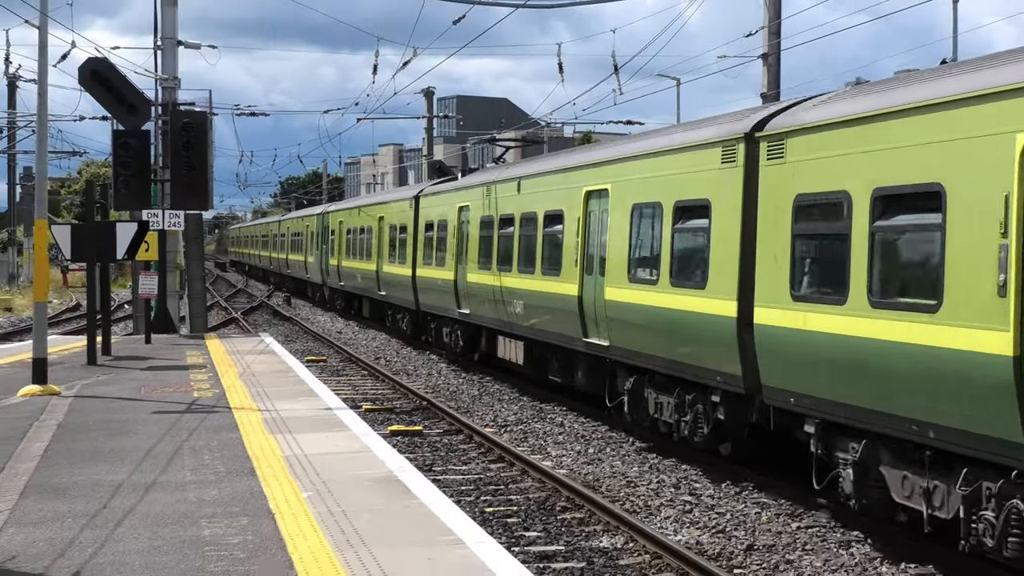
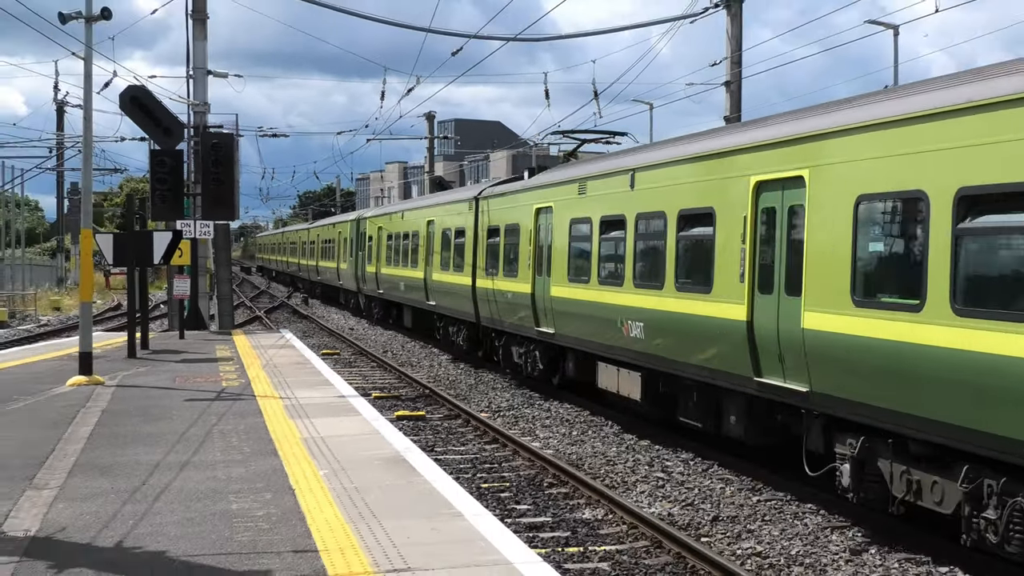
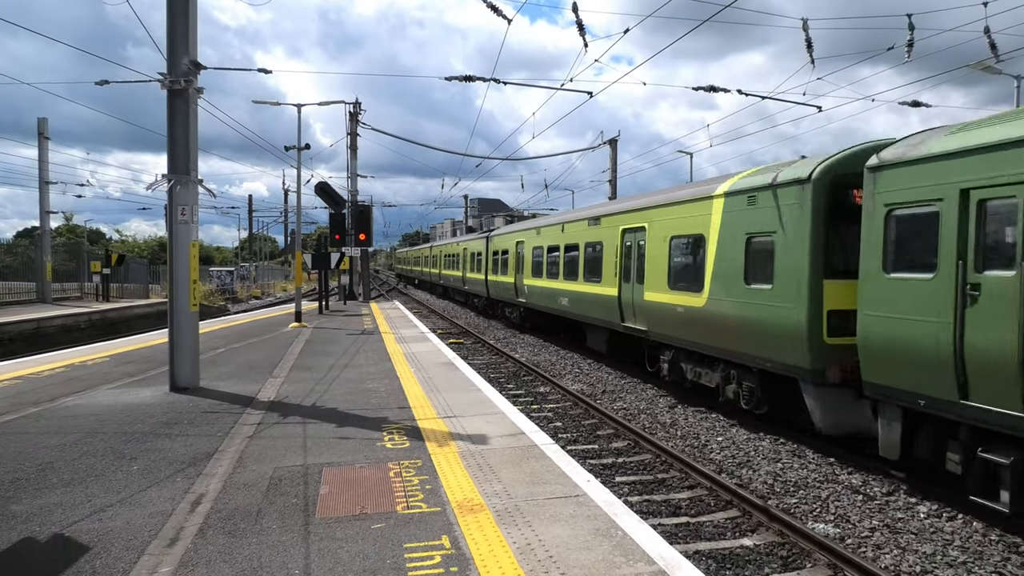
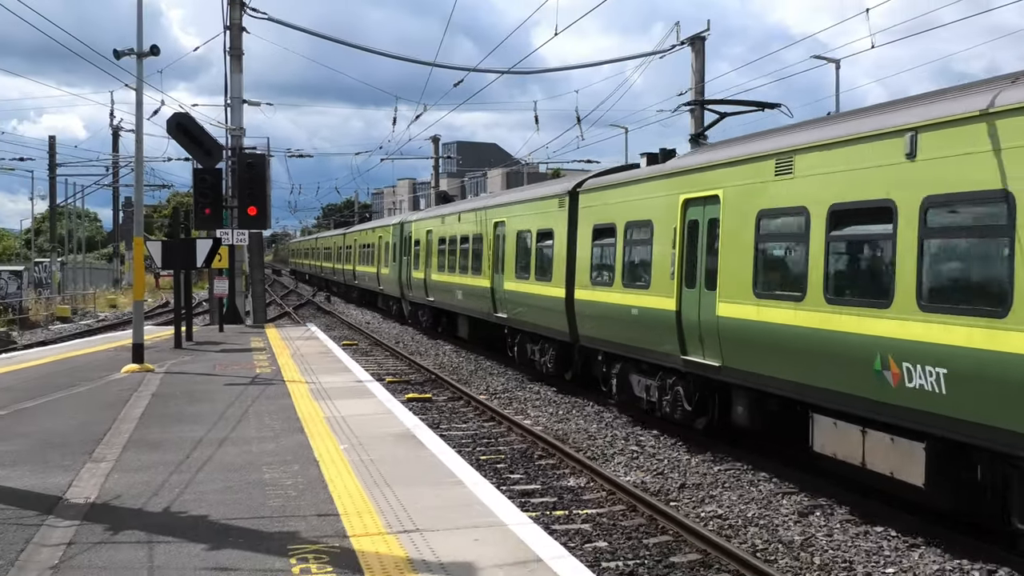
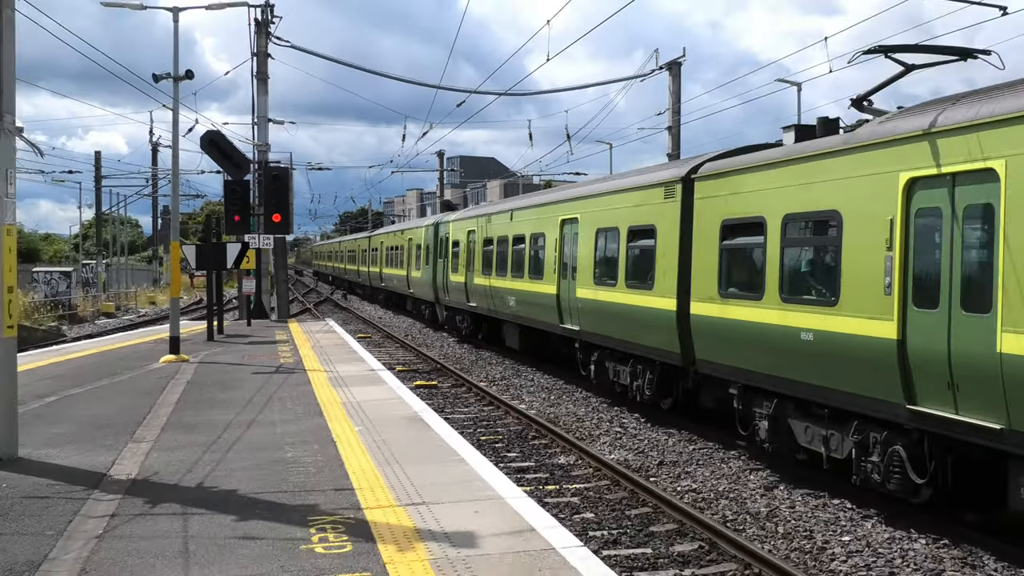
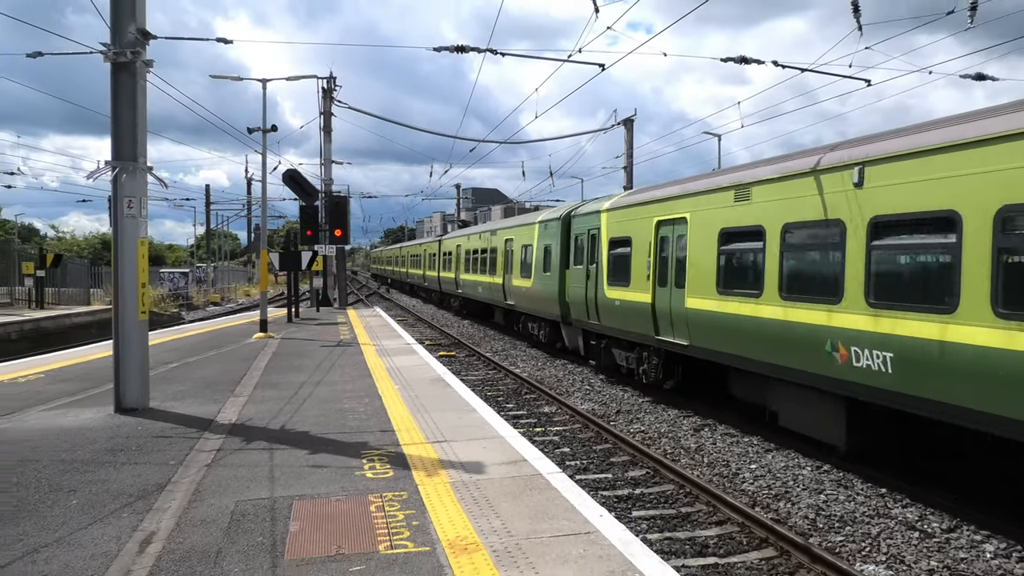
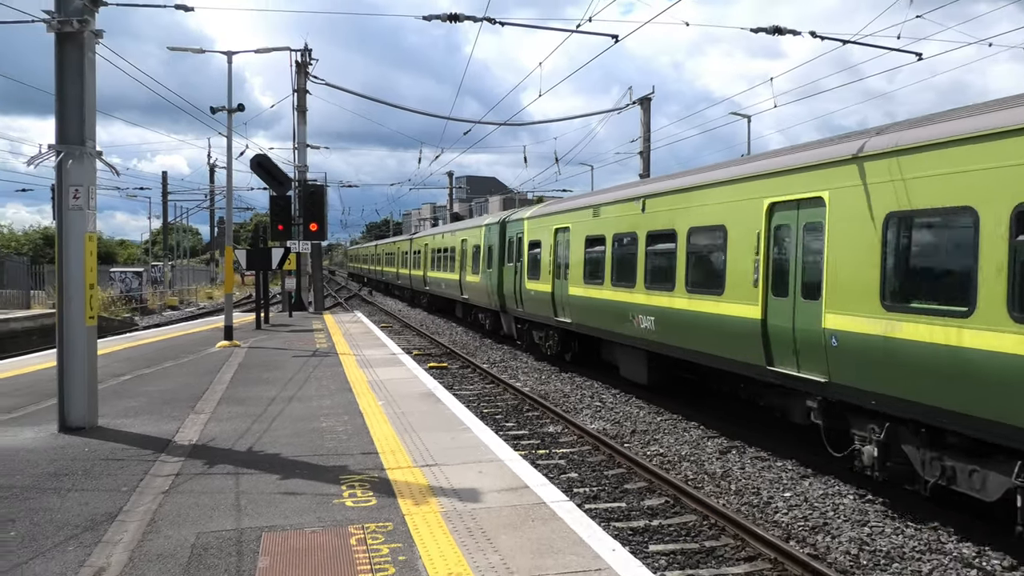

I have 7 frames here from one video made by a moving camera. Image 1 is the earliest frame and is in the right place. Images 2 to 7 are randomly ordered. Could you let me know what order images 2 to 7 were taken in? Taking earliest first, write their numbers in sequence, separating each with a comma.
2, 4, 5, 7, 6, 3
